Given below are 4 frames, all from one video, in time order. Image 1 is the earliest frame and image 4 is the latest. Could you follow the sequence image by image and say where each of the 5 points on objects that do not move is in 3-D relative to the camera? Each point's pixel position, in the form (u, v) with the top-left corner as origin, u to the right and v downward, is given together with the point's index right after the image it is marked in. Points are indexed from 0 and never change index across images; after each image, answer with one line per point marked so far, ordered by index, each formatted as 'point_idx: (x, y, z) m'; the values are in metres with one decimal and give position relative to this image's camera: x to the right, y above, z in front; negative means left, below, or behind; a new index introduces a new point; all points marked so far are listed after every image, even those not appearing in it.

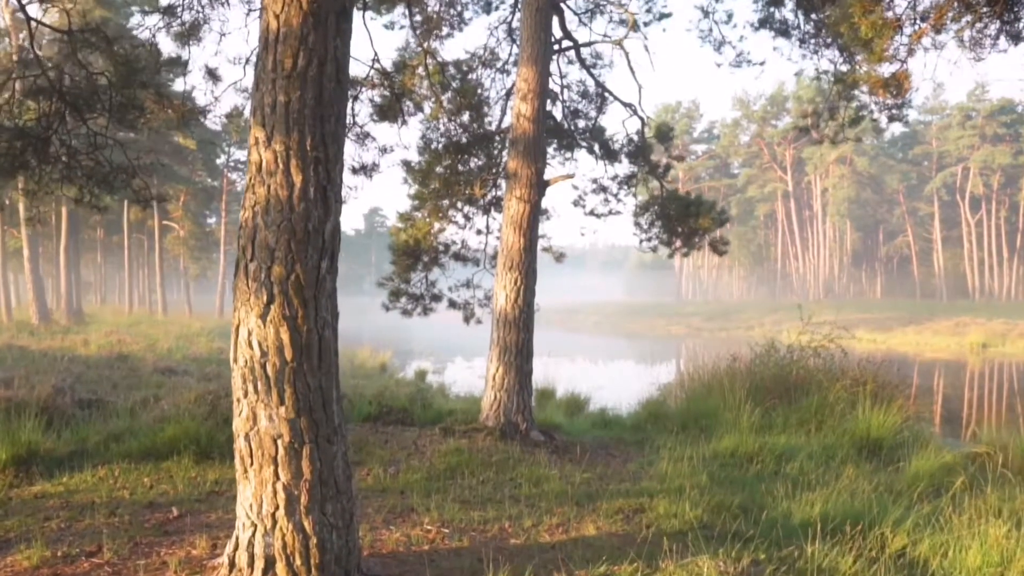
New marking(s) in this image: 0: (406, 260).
0: (-1.2, +0.3, +8.9) m
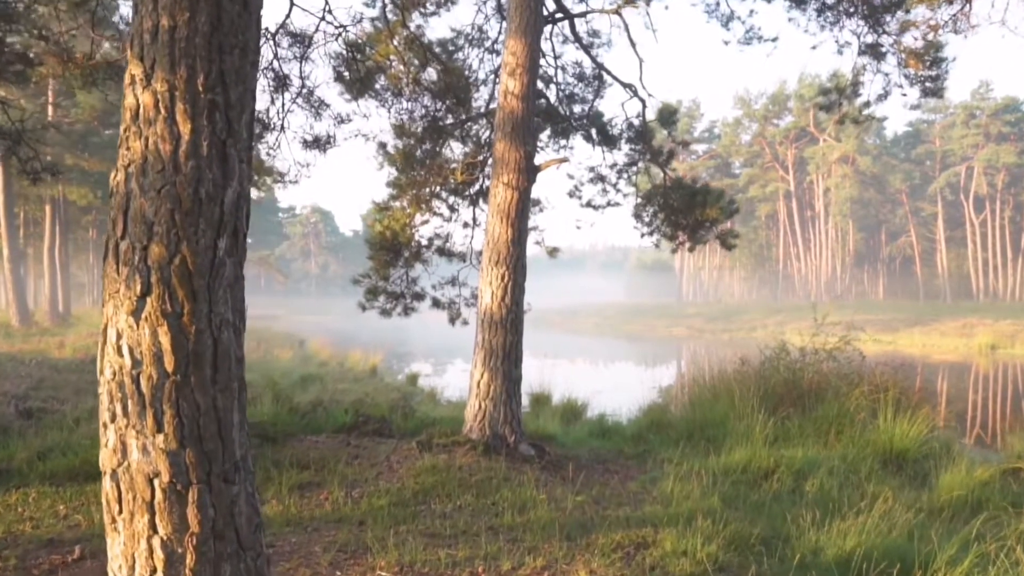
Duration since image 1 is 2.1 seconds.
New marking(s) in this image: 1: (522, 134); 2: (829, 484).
0: (-1.3, +0.3, +8.1) m
1: (+0.1, +1.4, +6.9) m
2: (+2.6, -1.6, +6.3) m
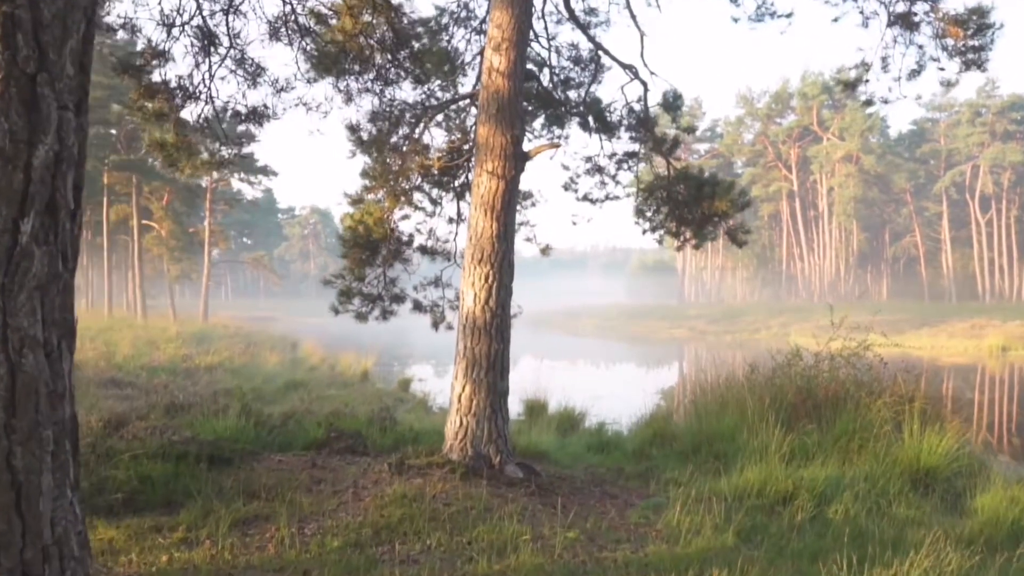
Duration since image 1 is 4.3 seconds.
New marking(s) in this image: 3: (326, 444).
0: (-1.4, +0.3, +7.3) m
1: (0.0, +1.3, +6.2) m
2: (+2.5, -1.6, +5.6) m
3: (-1.7, -1.4, +7.0) m
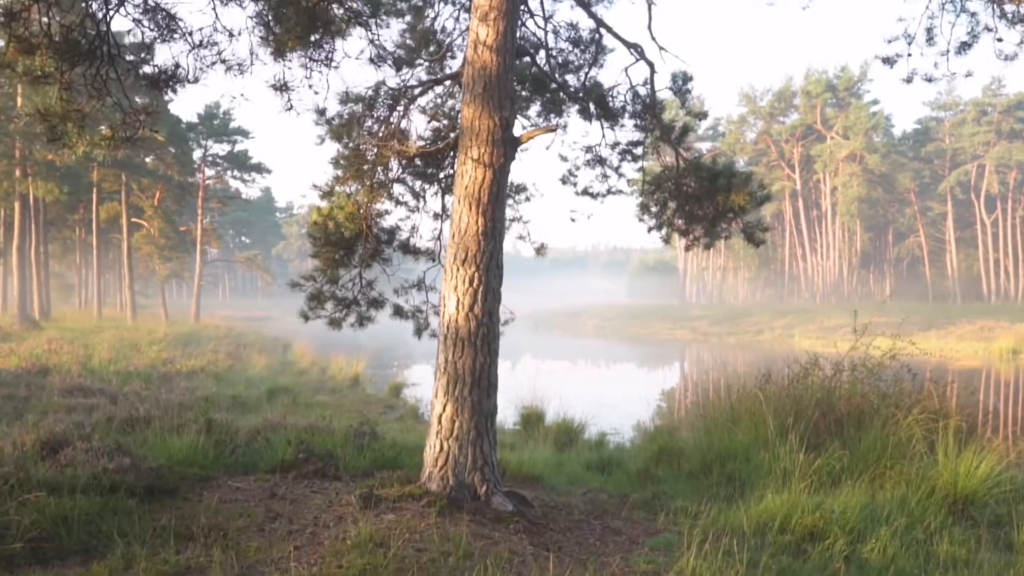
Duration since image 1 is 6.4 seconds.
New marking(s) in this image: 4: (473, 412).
0: (-1.5, +0.3, +6.6) m
1: (-0.1, +1.3, +5.4) m
2: (+2.4, -1.6, +4.8) m
3: (-1.7, -1.4, +6.2) m
4: (-0.3, -0.8, +5.2) m
